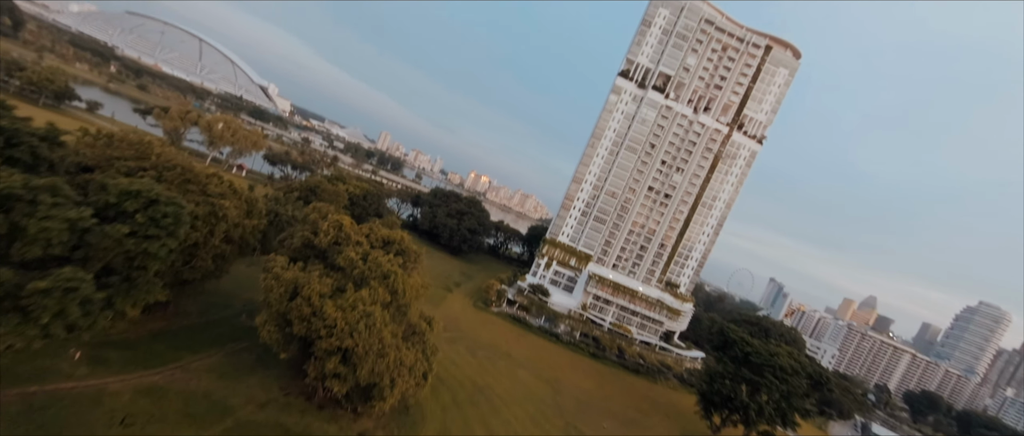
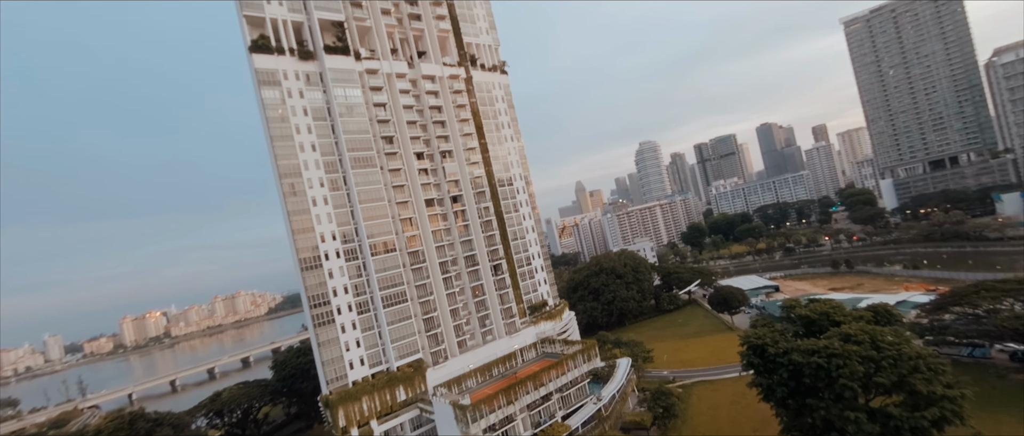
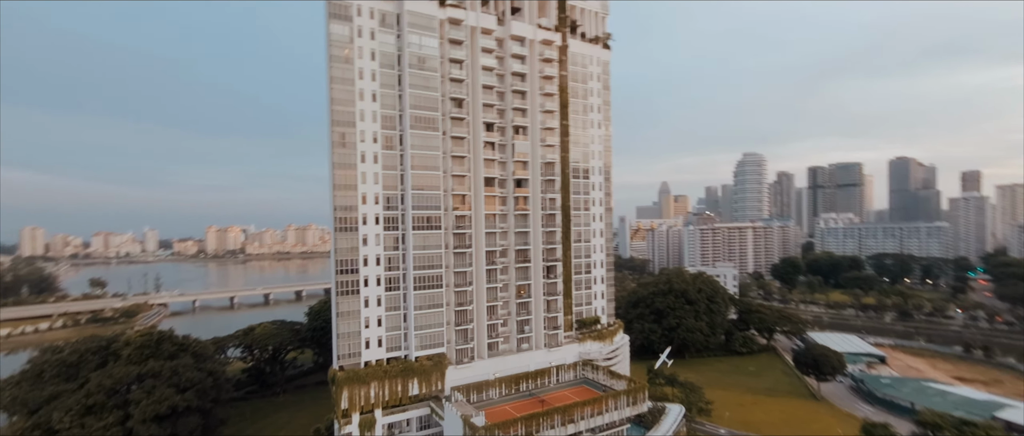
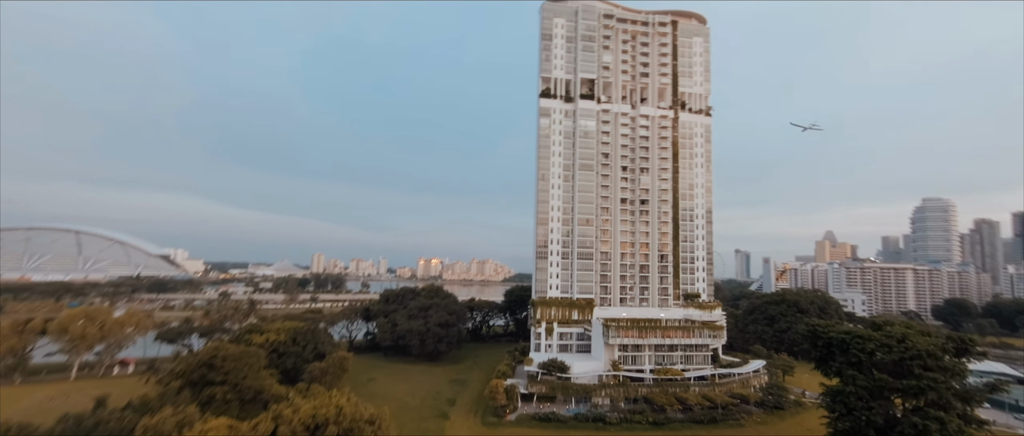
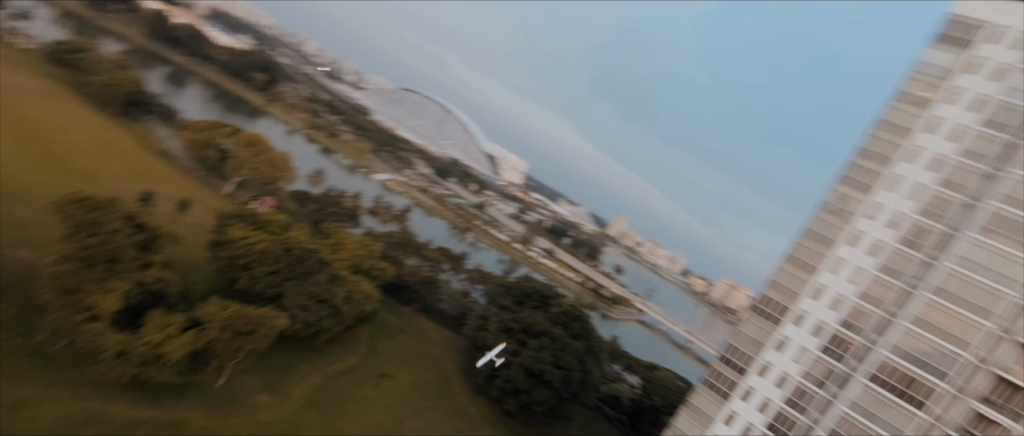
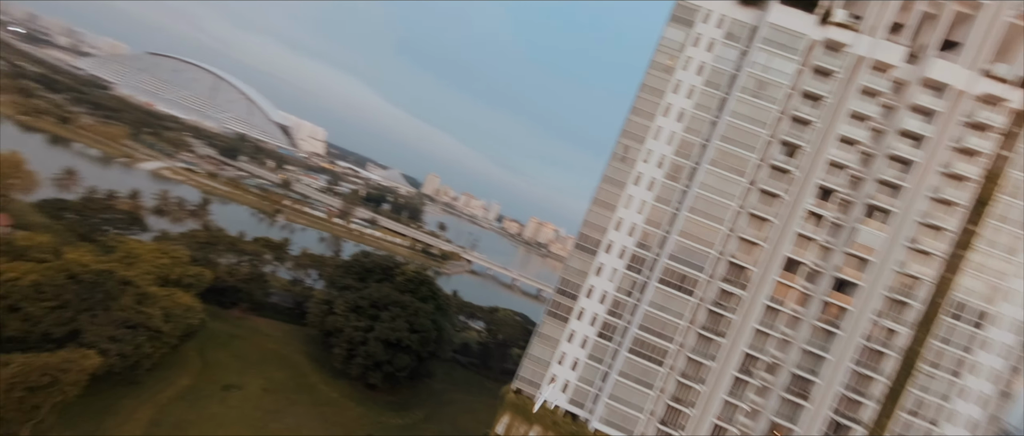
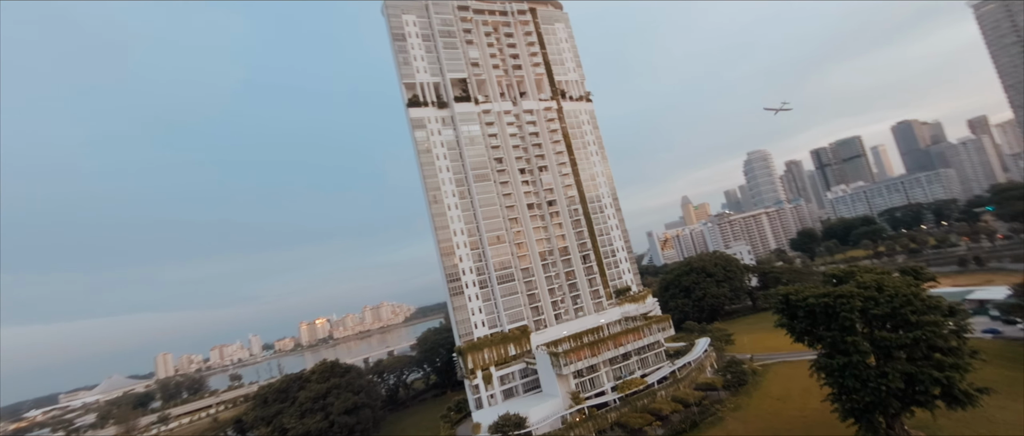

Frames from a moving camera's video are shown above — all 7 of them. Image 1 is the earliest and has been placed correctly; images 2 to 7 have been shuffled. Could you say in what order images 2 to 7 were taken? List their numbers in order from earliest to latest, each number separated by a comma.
4, 7, 2, 3, 6, 5
